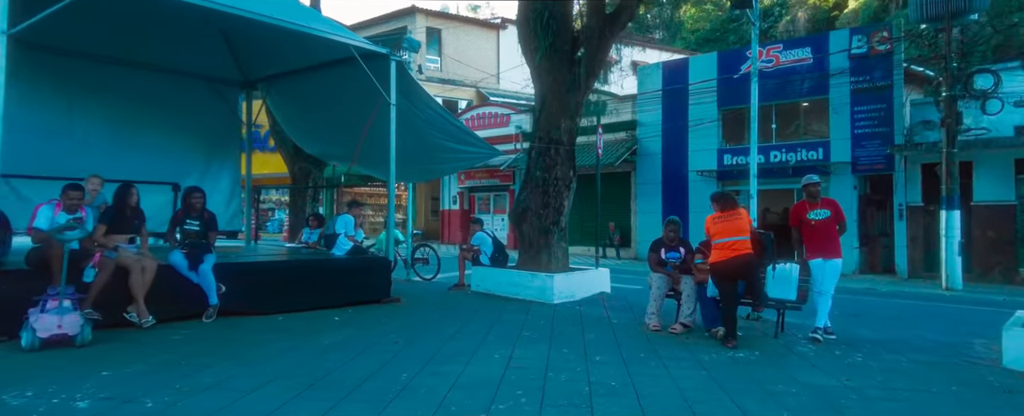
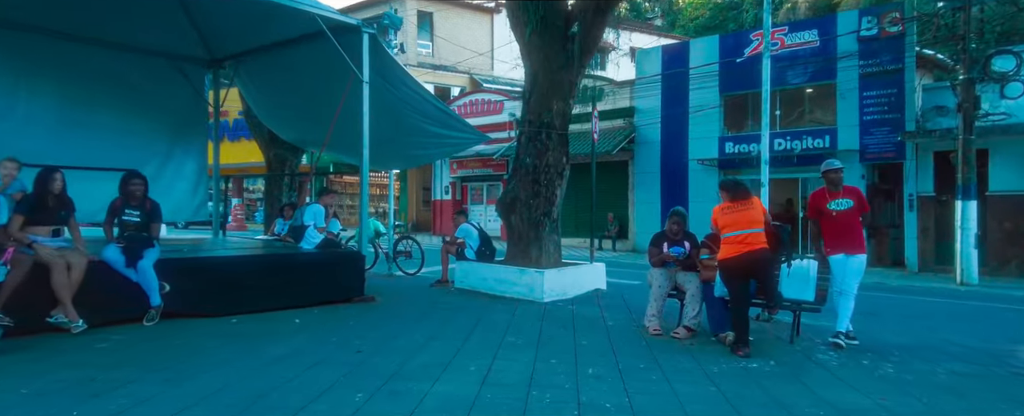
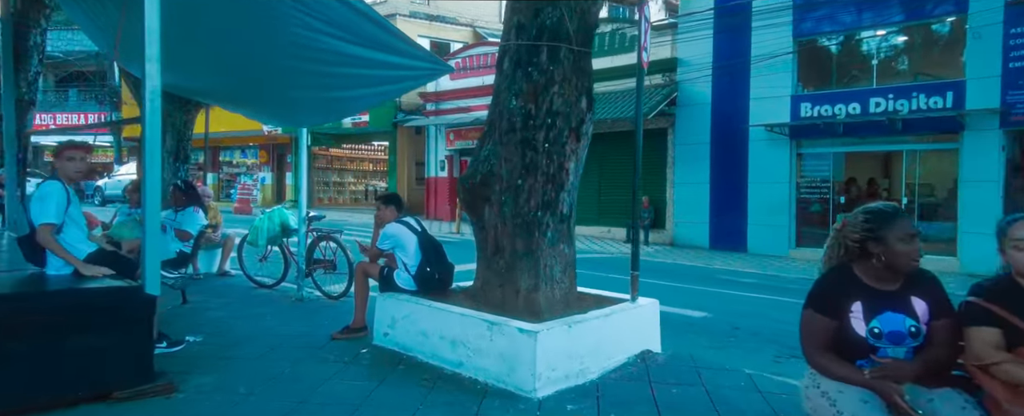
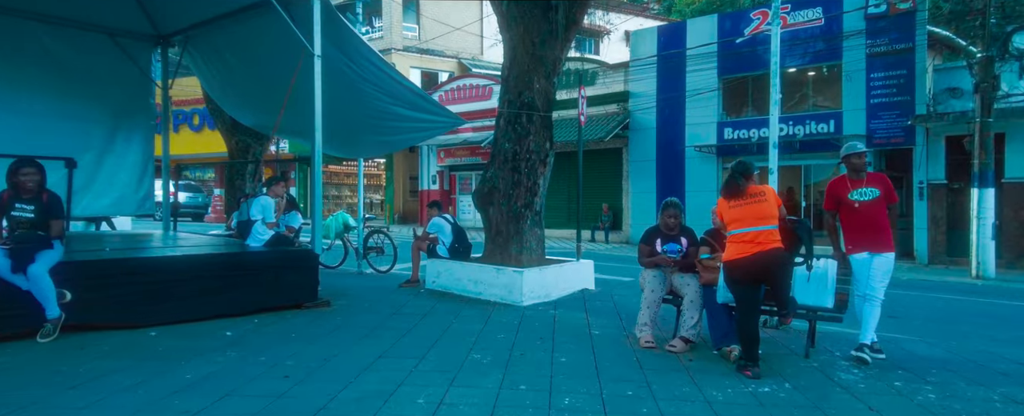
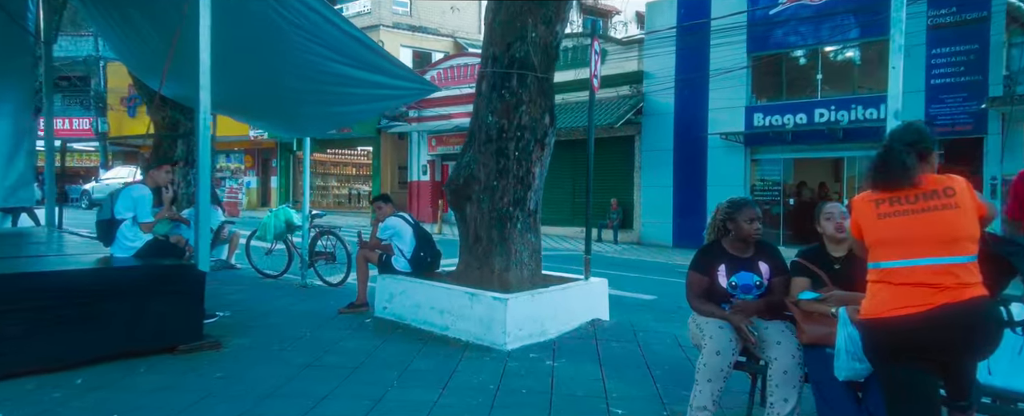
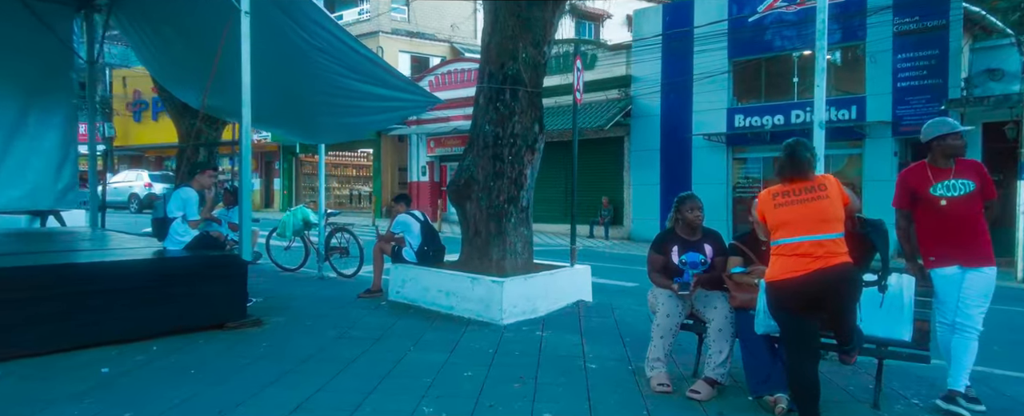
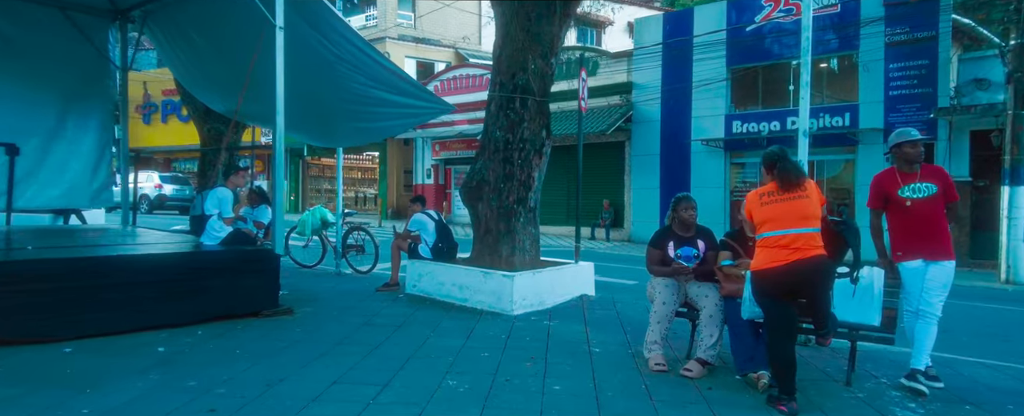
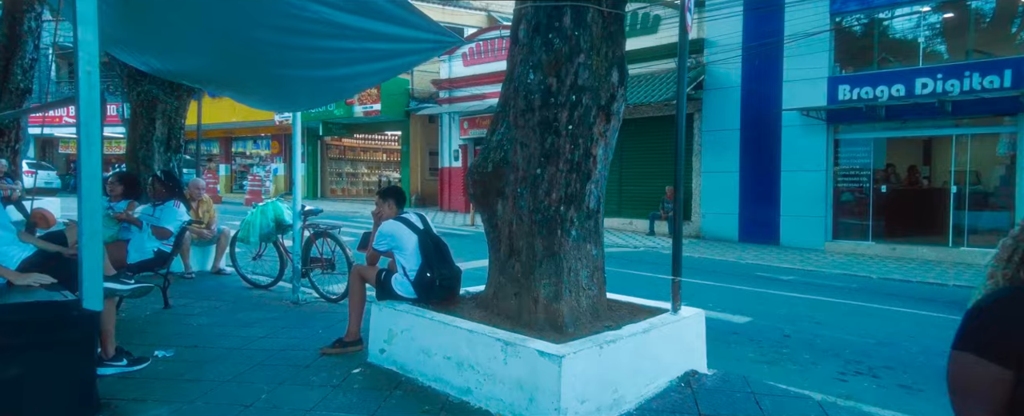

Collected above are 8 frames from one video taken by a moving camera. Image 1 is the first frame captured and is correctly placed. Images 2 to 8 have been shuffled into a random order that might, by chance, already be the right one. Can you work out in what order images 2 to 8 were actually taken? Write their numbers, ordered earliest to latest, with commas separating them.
2, 4, 7, 6, 5, 3, 8
